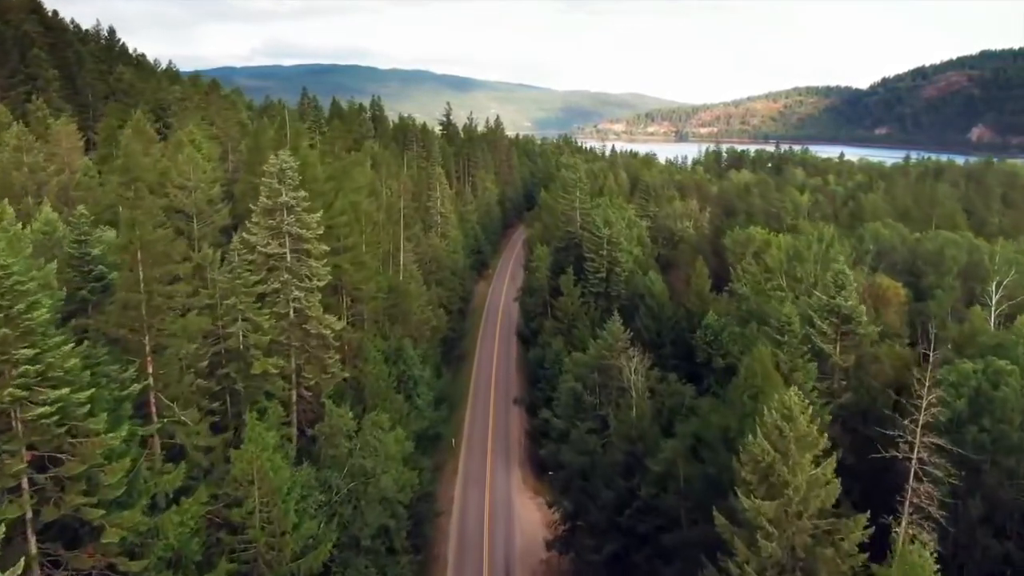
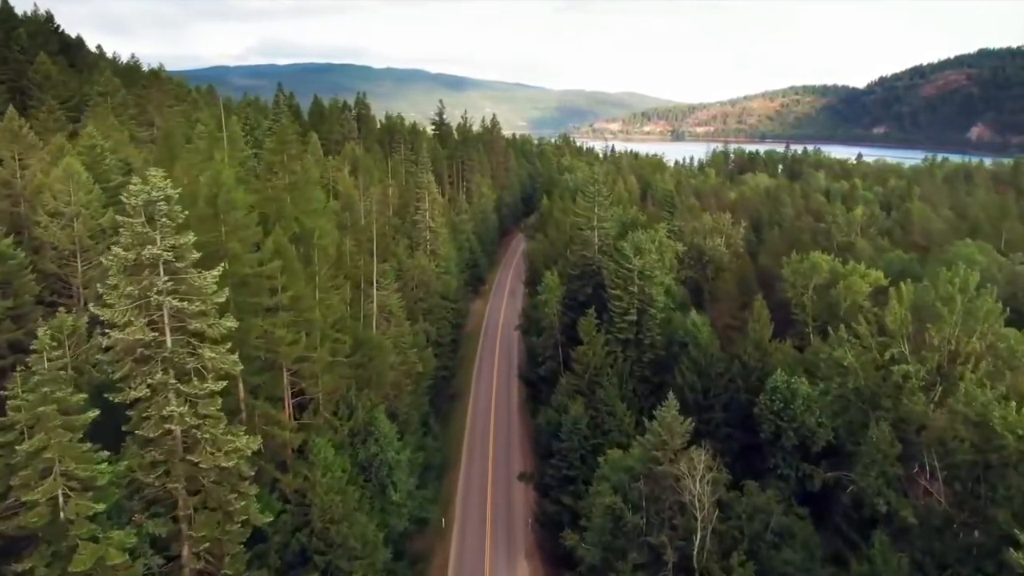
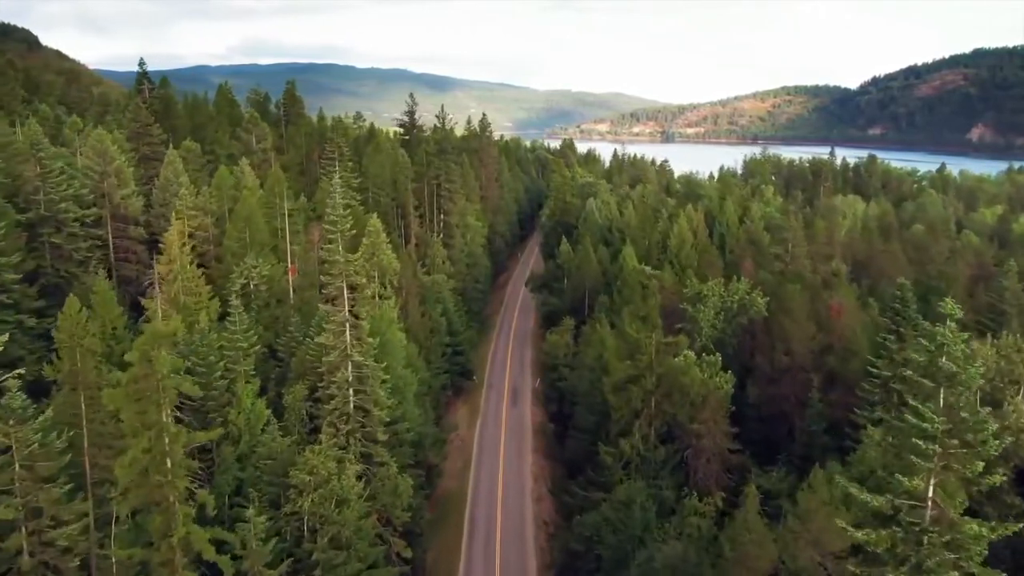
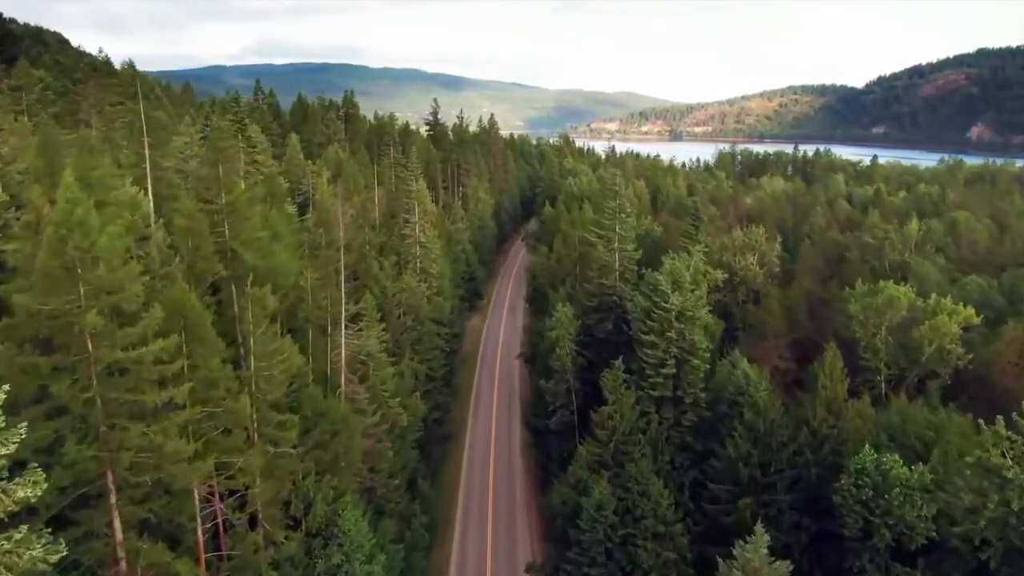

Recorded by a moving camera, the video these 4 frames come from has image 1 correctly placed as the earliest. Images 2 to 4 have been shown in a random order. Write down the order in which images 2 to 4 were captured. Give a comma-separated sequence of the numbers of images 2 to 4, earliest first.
2, 4, 3
